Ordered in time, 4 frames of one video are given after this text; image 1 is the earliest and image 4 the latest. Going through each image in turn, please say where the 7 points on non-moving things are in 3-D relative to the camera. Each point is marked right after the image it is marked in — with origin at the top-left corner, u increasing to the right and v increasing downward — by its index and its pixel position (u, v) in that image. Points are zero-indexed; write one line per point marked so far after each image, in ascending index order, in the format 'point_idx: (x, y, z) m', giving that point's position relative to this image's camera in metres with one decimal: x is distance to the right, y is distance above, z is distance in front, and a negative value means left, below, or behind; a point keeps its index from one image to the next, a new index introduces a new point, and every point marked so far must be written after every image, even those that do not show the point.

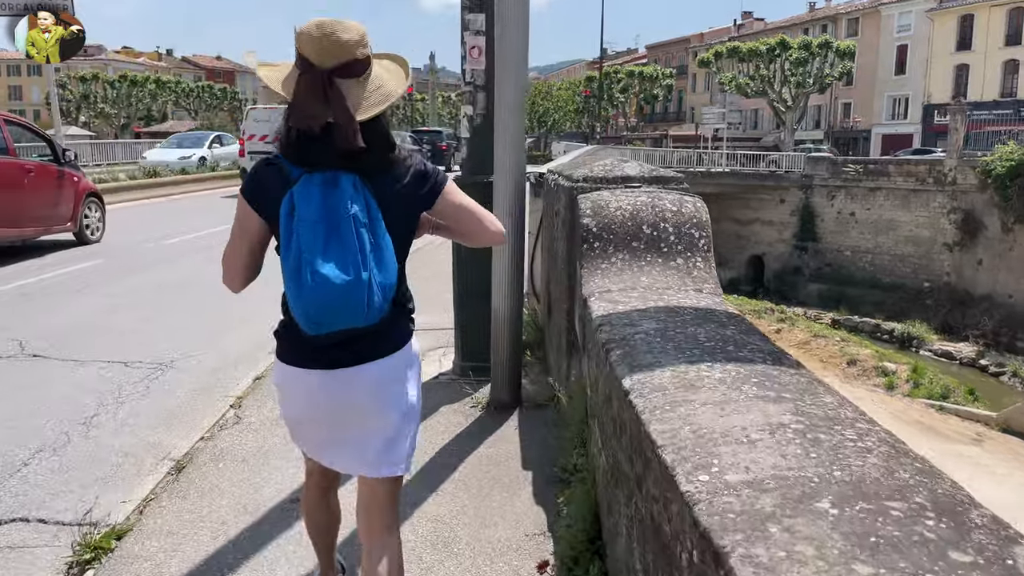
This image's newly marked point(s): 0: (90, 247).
0: (-6.4, +0.6, +12.7) m
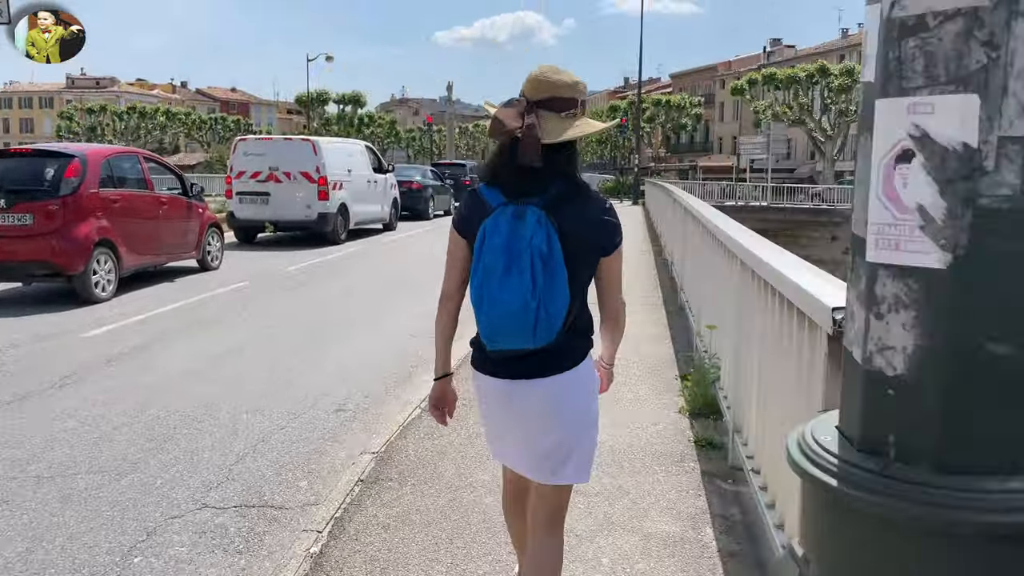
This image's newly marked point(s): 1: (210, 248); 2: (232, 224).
0: (-5.5, -0.5, +8.7) m
1: (-4.7, +0.6, +13.1) m
2: (-5.6, +1.3, +16.8) m
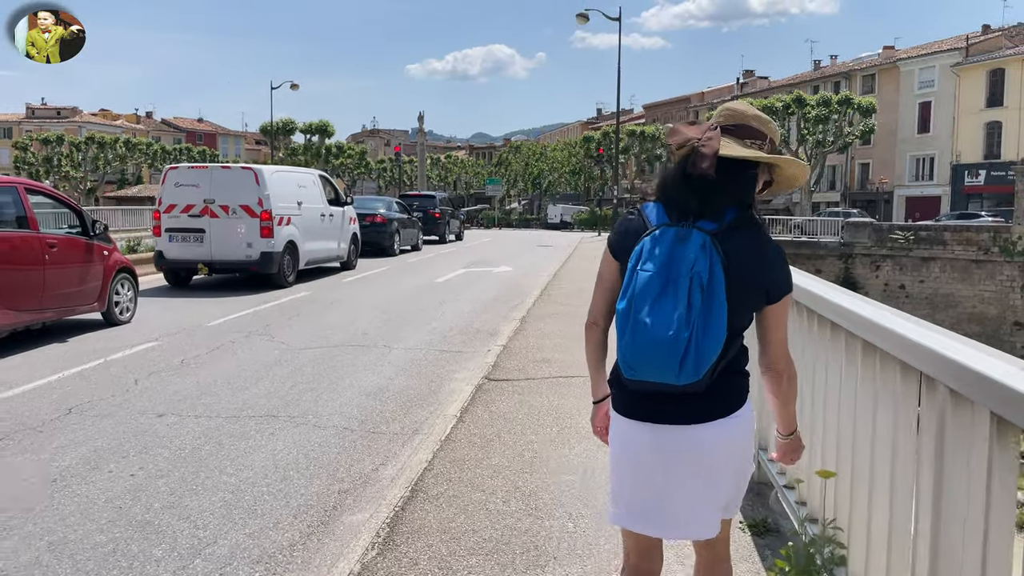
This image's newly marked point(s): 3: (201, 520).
0: (-5.7, -1.1, +6.4) m
1: (-5.1, -0.1, +10.8) m
2: (-6.1, +0.4, +14.5) m
3: (-1.6, -1.2, +4.4) m
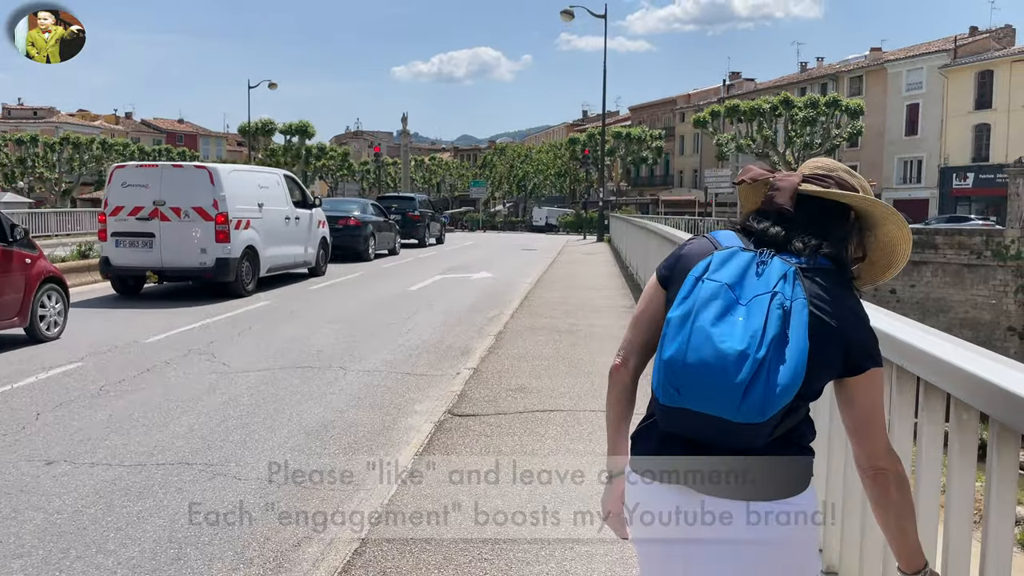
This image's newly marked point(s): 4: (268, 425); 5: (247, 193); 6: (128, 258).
0: (-5.9, -1.2, +5.2) m
1: (-5.4, -0.3, +9.6) m
2: (-6.4, +0.3, +13.3) m
3: (-1.8, -1.3, +3.3) m
4: (-1.8, -1.0, +6.1) m
5: (-4.4, +1.6, +14.0) m
6: (-6.0, +0.5, +13.2) m
